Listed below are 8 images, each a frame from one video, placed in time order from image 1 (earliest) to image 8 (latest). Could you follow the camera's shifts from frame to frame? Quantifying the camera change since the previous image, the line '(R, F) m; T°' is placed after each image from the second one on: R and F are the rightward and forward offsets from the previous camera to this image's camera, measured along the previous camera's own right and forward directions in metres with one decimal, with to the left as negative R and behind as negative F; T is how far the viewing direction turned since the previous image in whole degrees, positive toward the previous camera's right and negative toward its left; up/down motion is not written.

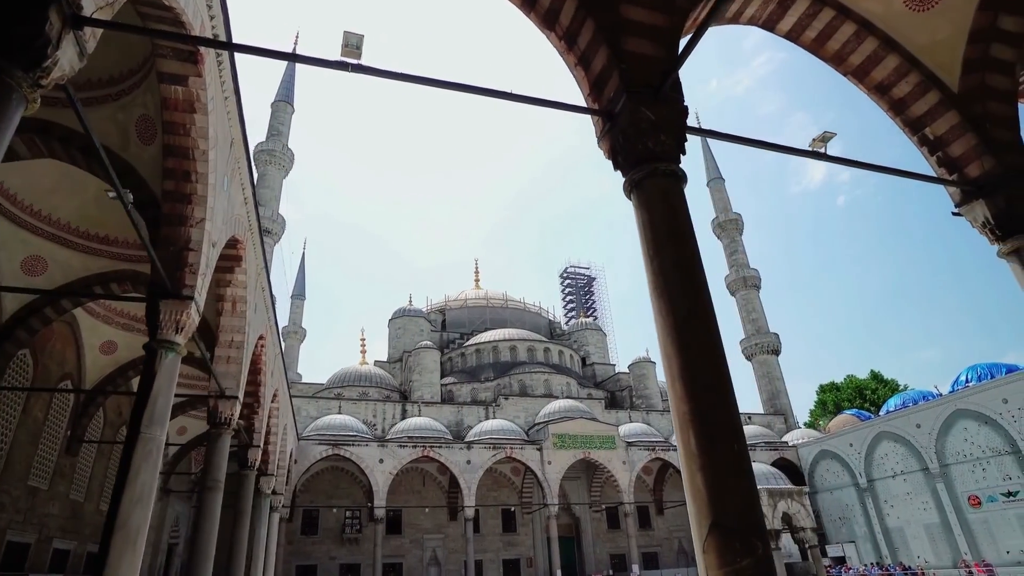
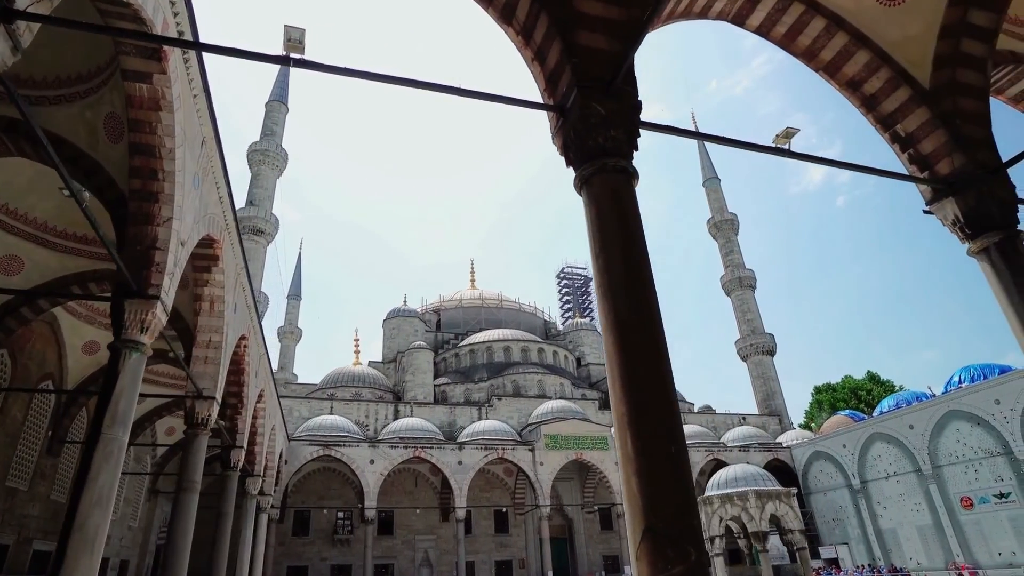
(+0.3, +0.1) m; 0°
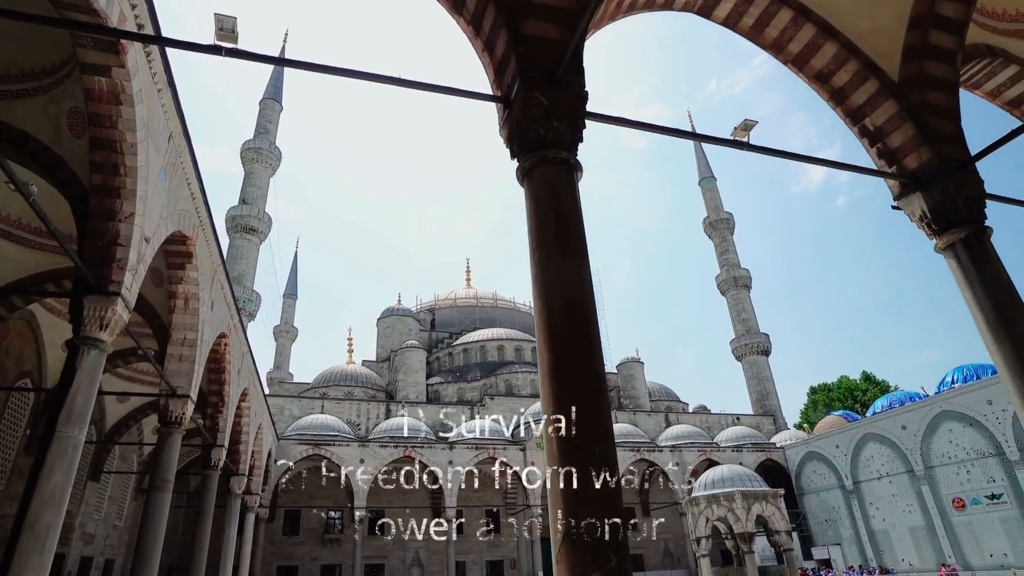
(+0.3, +0.1) m; 0°
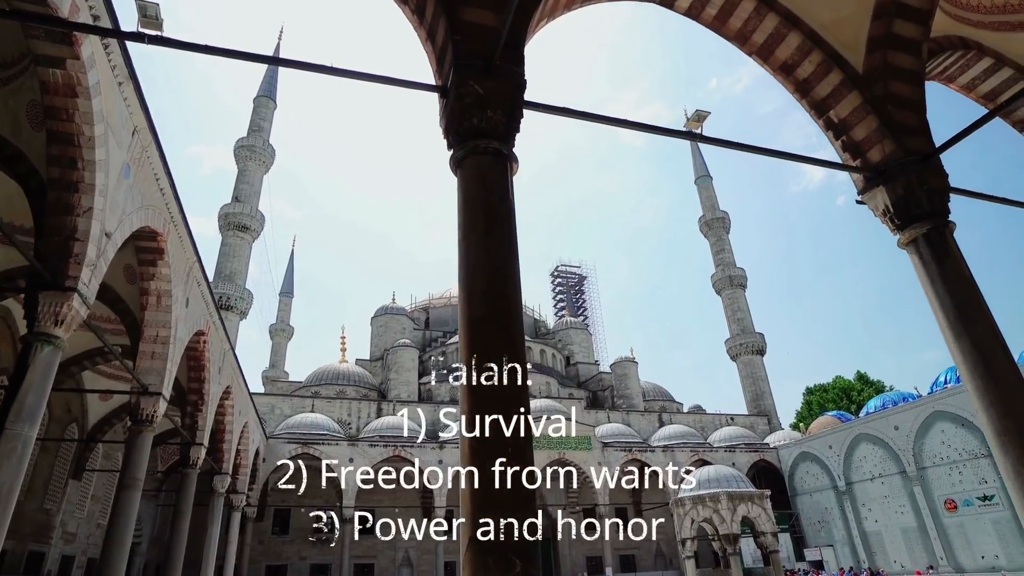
(+0.3, +0.1) m; 0°
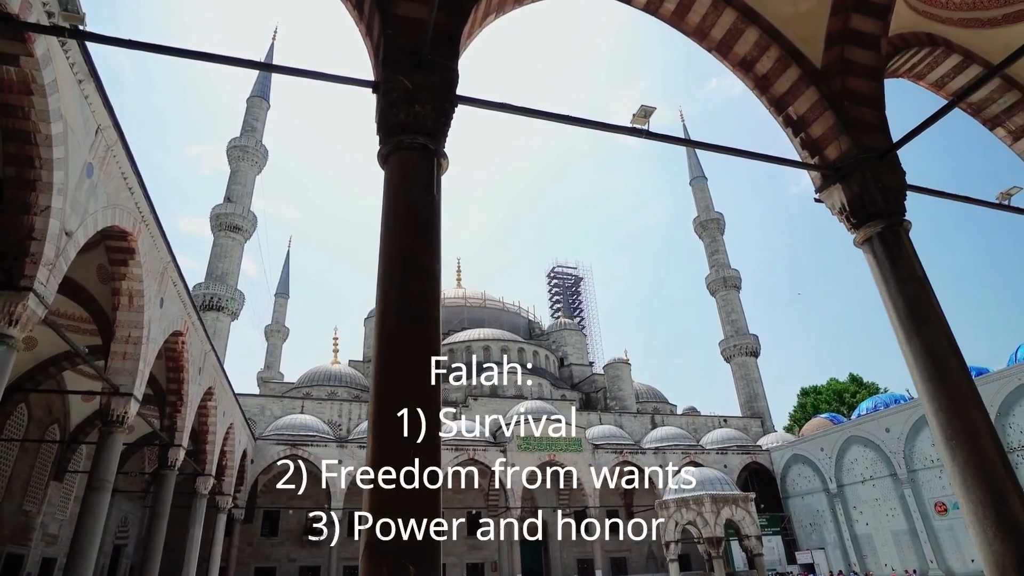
(+0.3, +0.1) m; 0°
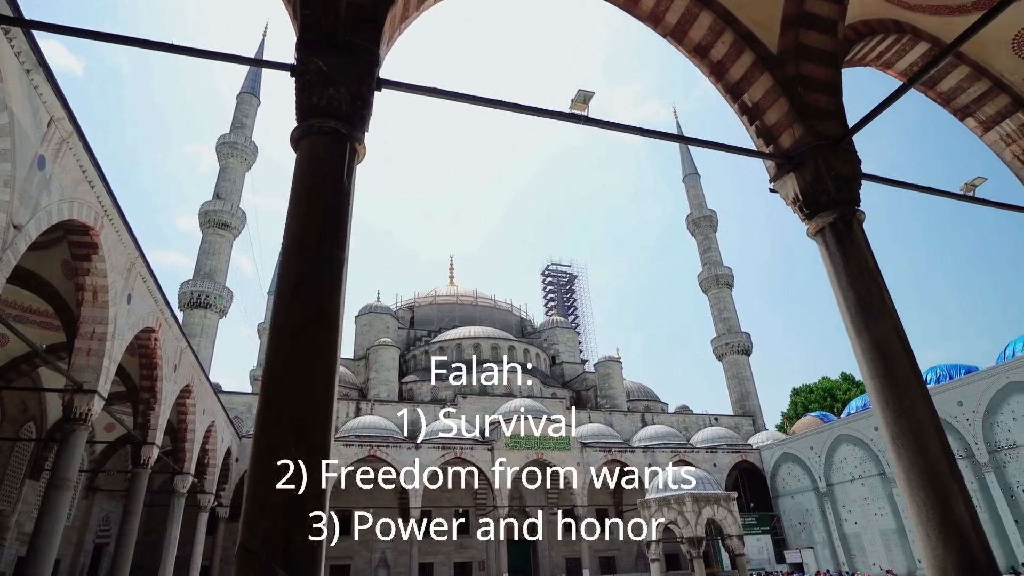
(+0.3, +0.1) m; 0°
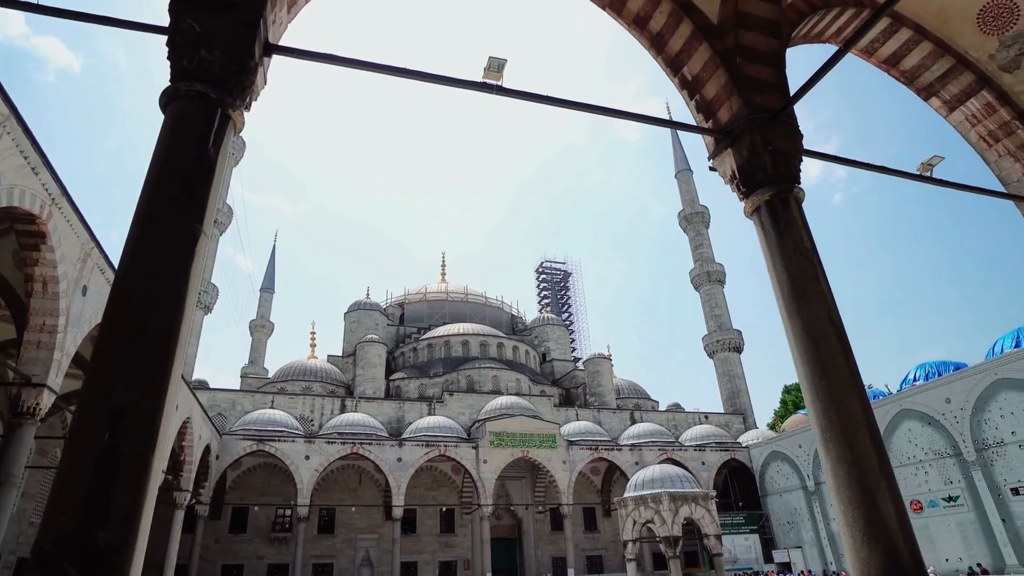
(+0.4, +0.2) m; 0°
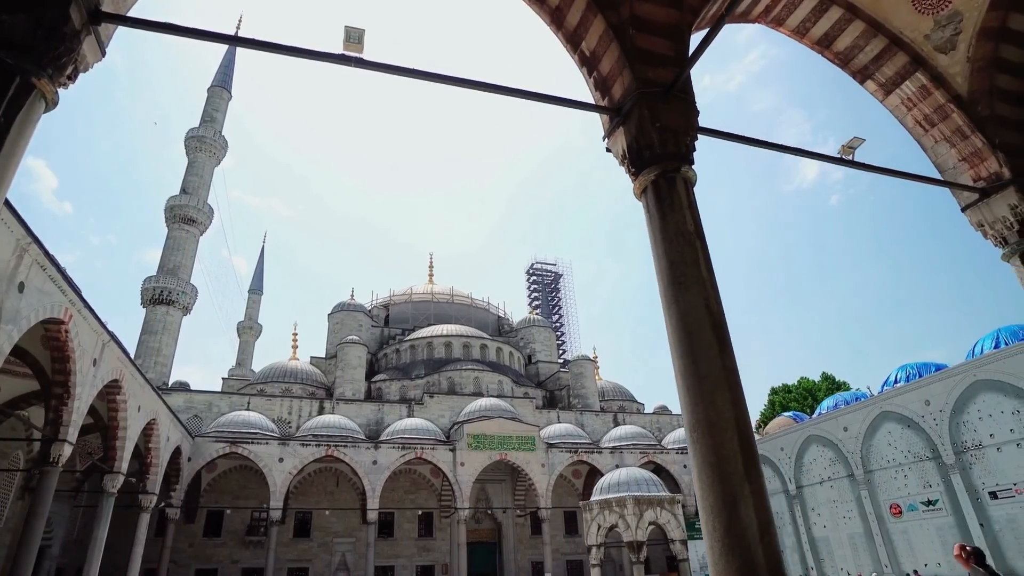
(+0.6, +0.2) m; 0°
